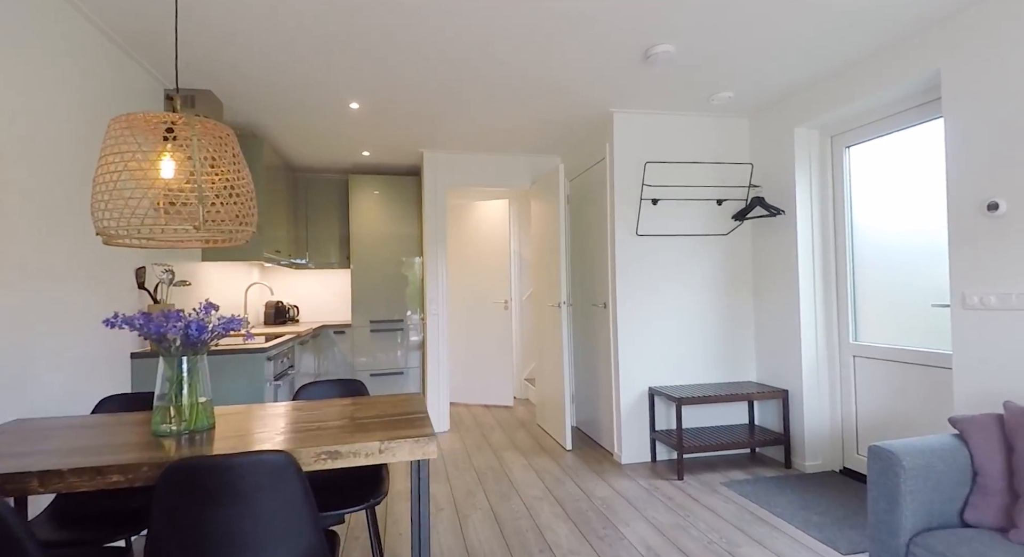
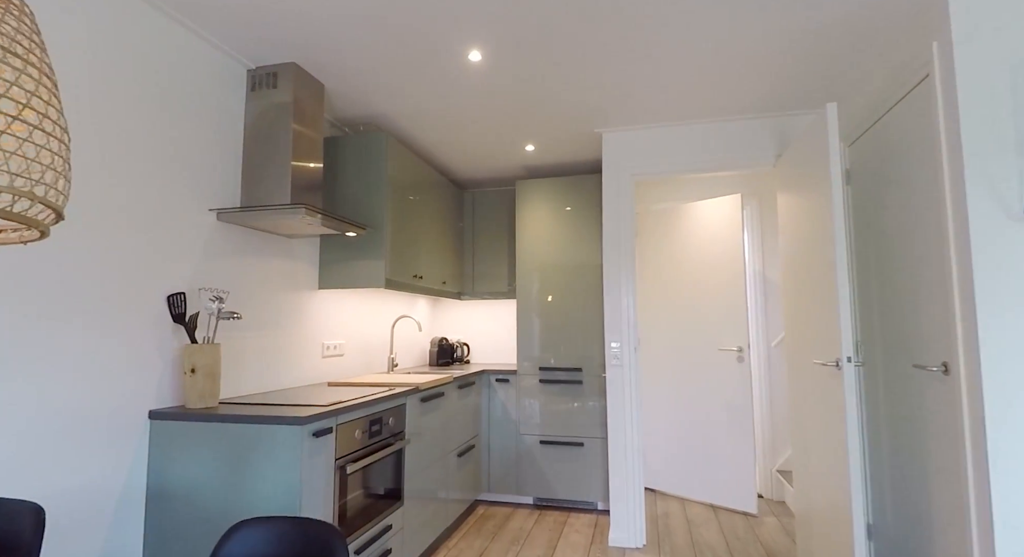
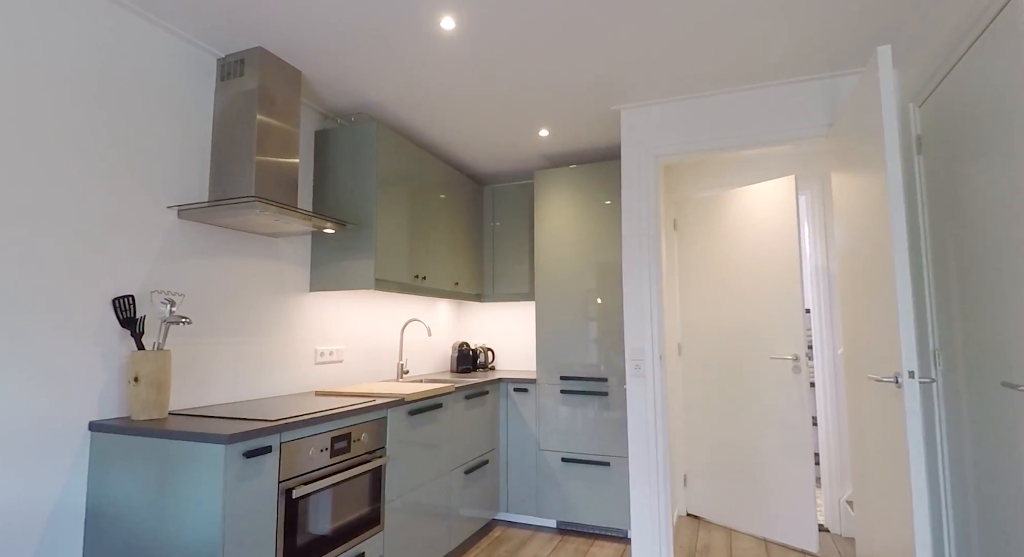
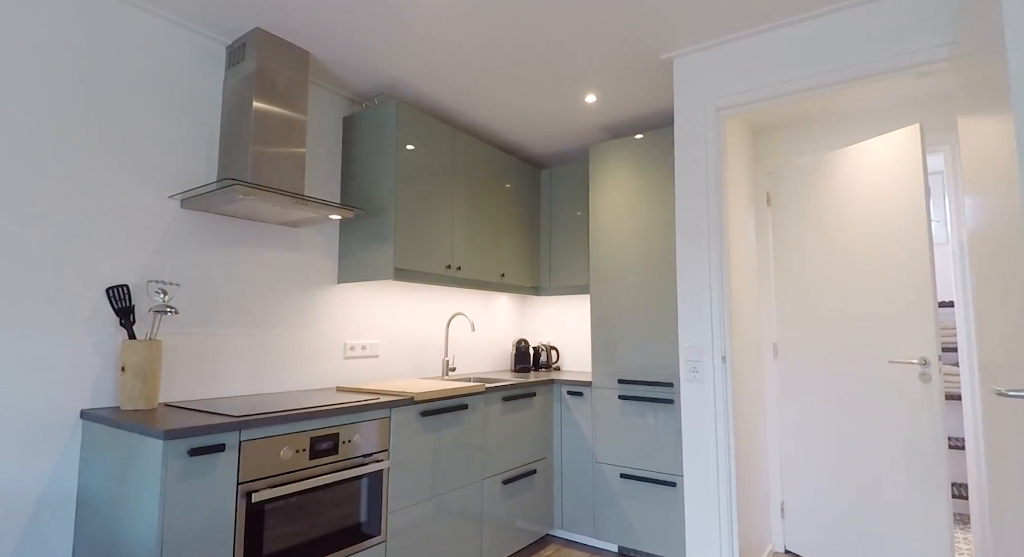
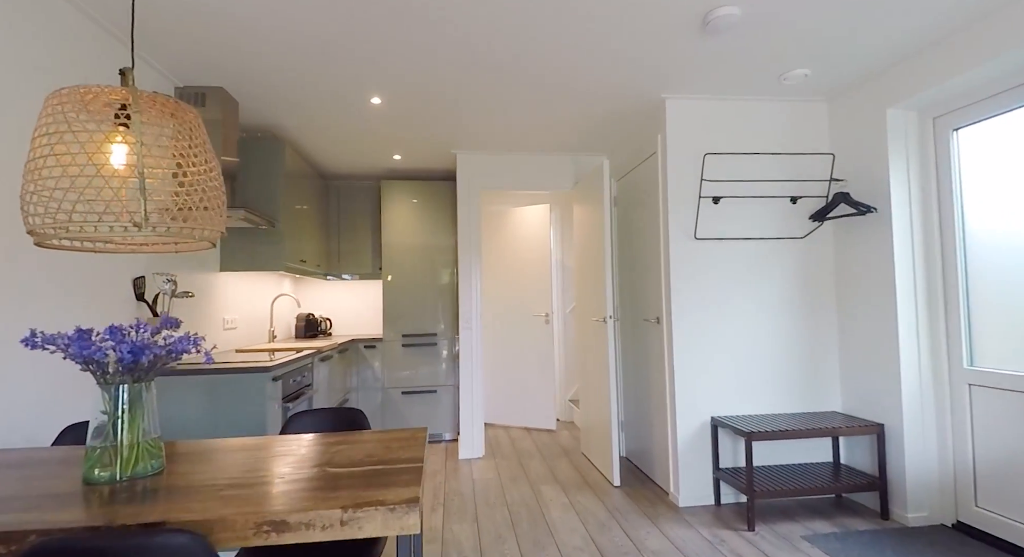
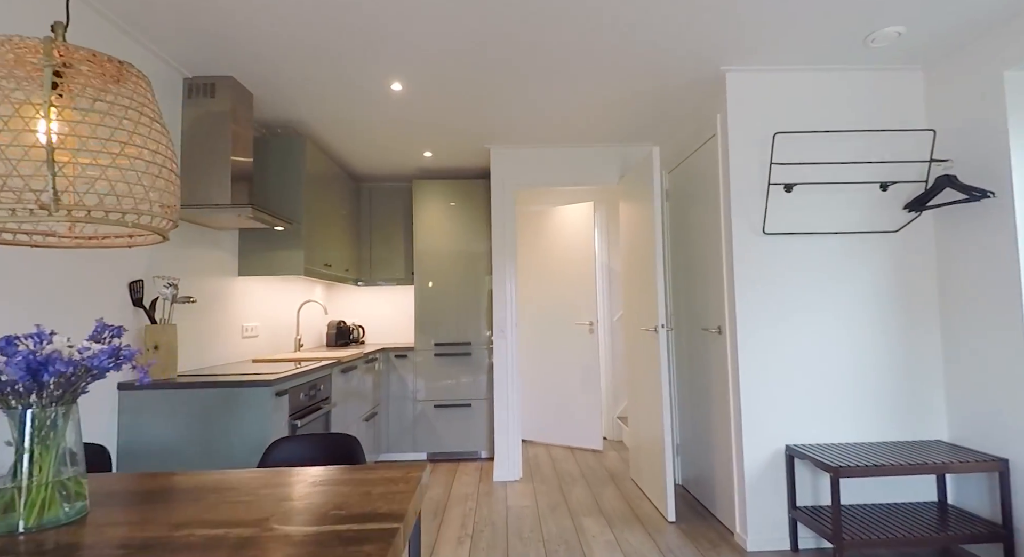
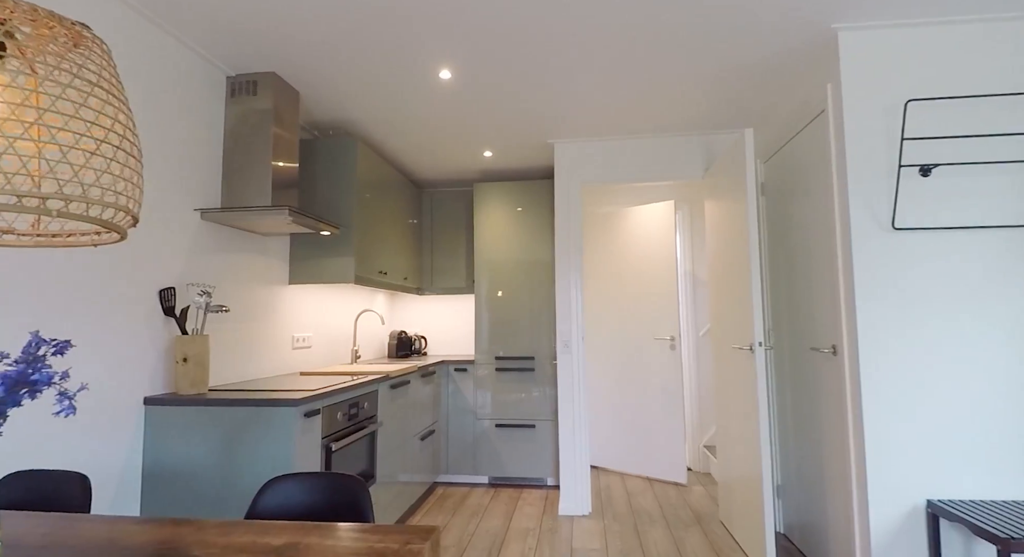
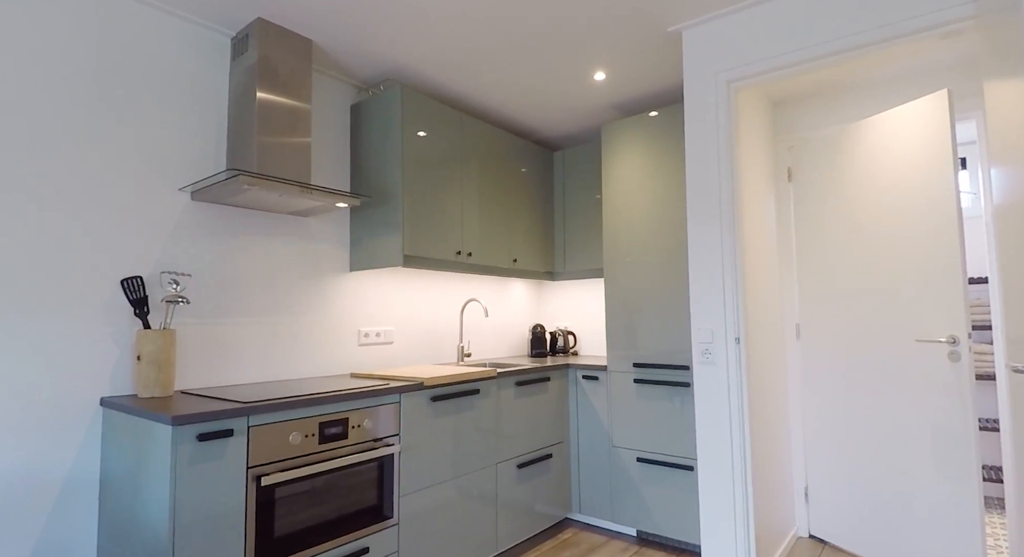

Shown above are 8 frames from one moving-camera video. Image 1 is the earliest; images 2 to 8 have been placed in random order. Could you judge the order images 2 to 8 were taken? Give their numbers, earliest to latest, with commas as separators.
5, 6, 7, 2, 3, 4, 8
